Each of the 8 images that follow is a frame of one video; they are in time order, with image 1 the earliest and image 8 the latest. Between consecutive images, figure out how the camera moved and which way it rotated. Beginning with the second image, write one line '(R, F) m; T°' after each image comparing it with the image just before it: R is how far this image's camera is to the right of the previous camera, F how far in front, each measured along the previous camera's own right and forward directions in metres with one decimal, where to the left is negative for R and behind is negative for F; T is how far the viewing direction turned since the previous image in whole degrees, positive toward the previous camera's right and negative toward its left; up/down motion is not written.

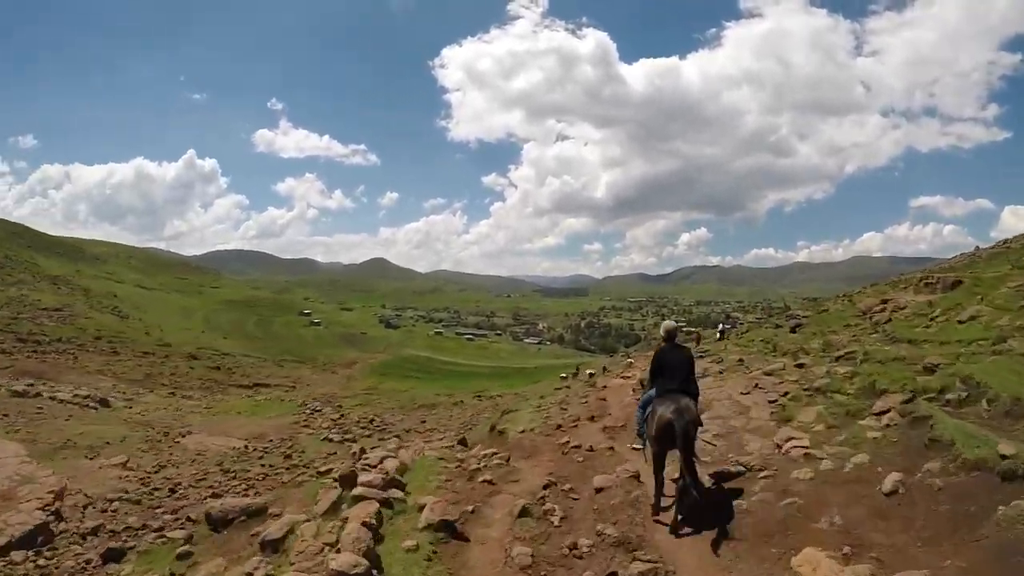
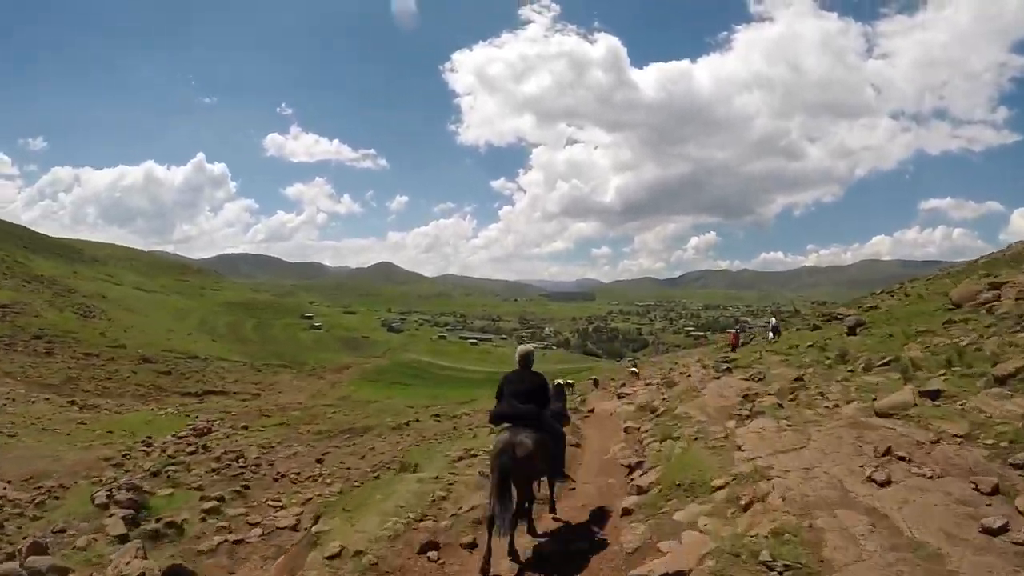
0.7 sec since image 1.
(+1.3, +5.7) m; -1°
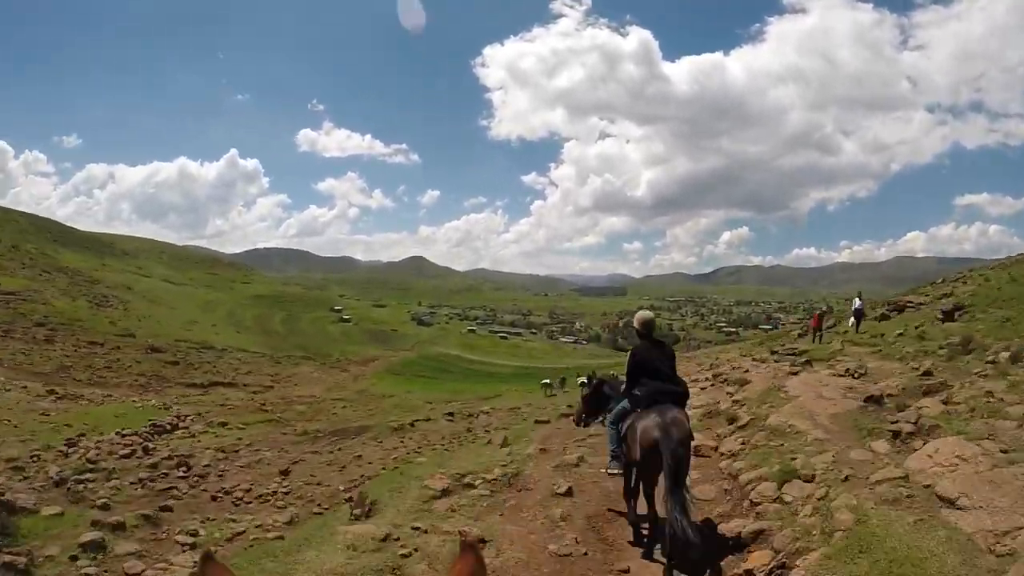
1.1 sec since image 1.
(+0.2, +2.7) m; -2°
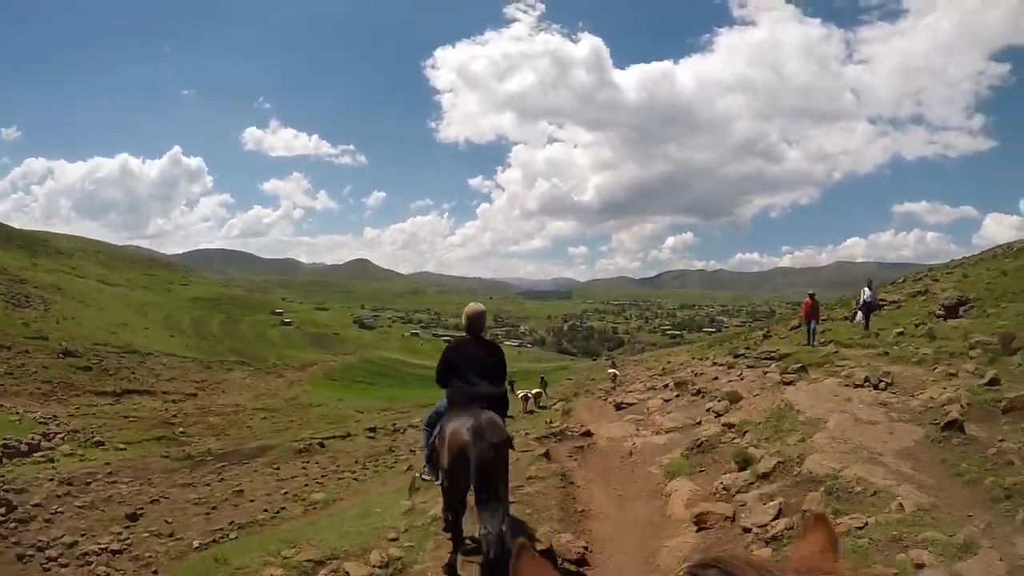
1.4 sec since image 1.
(+0.3, +2.1) m; +4°
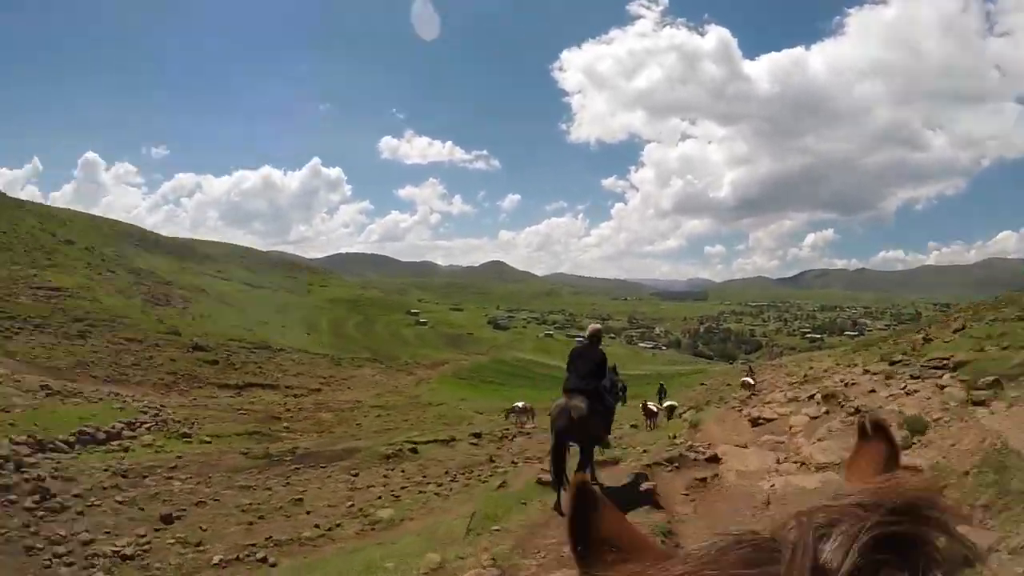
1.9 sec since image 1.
(-0.1, +2.3) m; -11°
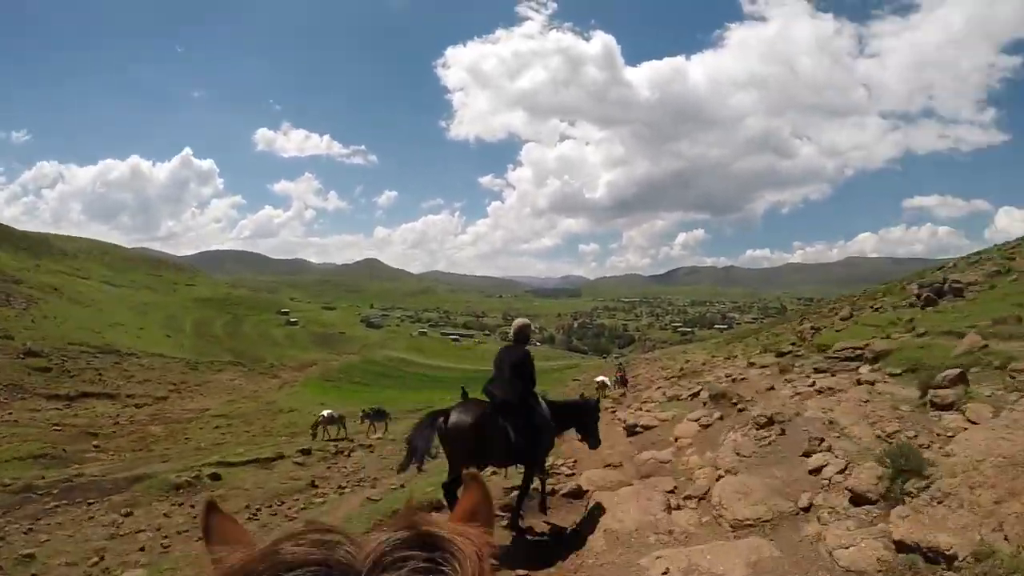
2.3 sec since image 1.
(+1.0, +1.3) m; +10°
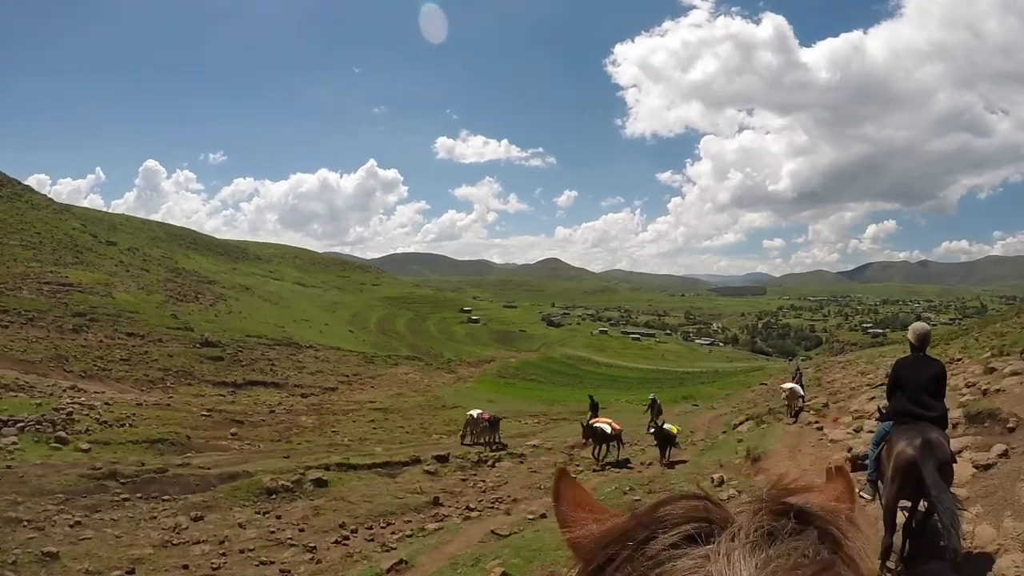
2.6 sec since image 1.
(-0.2, +3.0) m; -15°
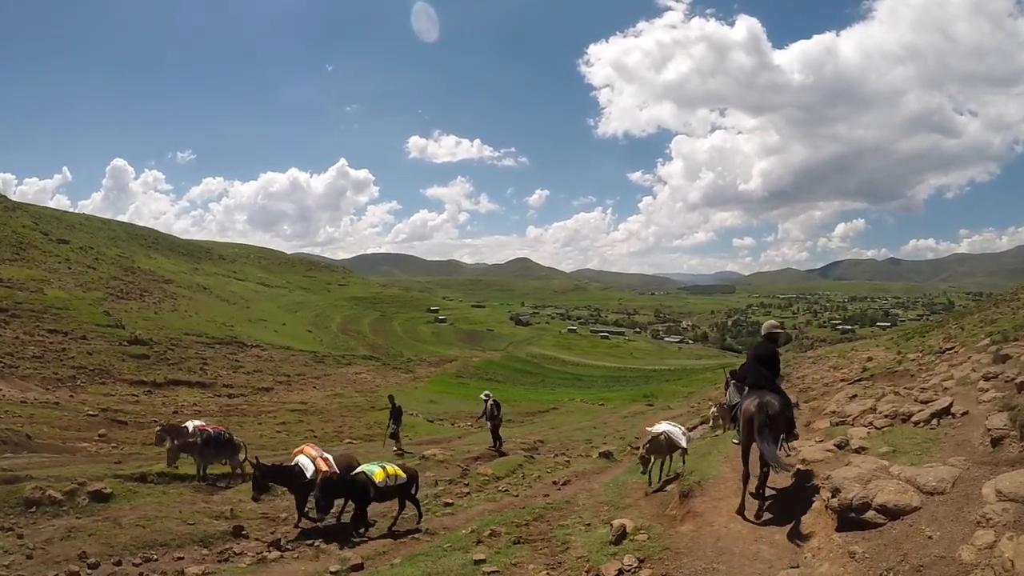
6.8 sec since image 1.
(+1.4, +2.2) m; +3°
